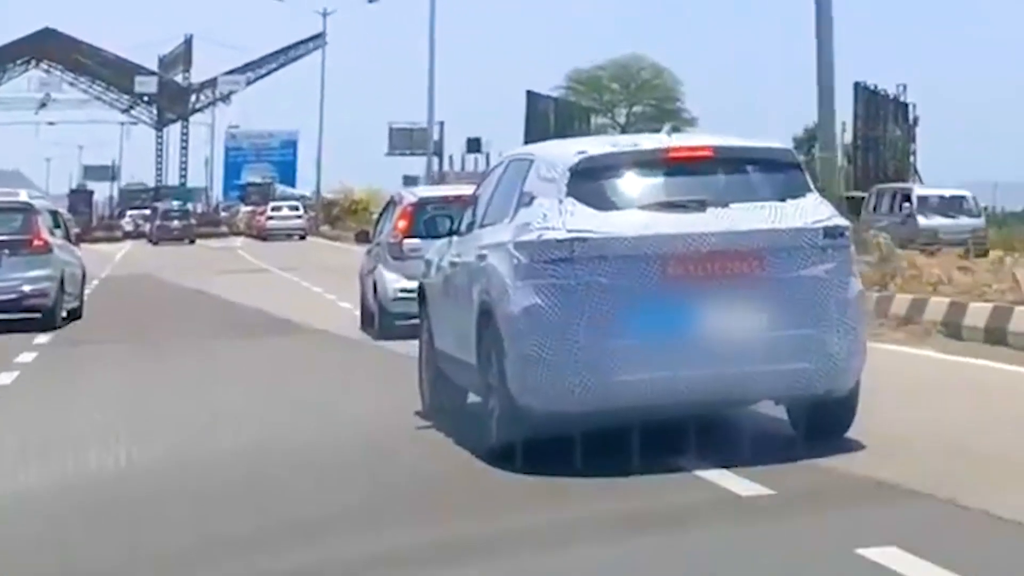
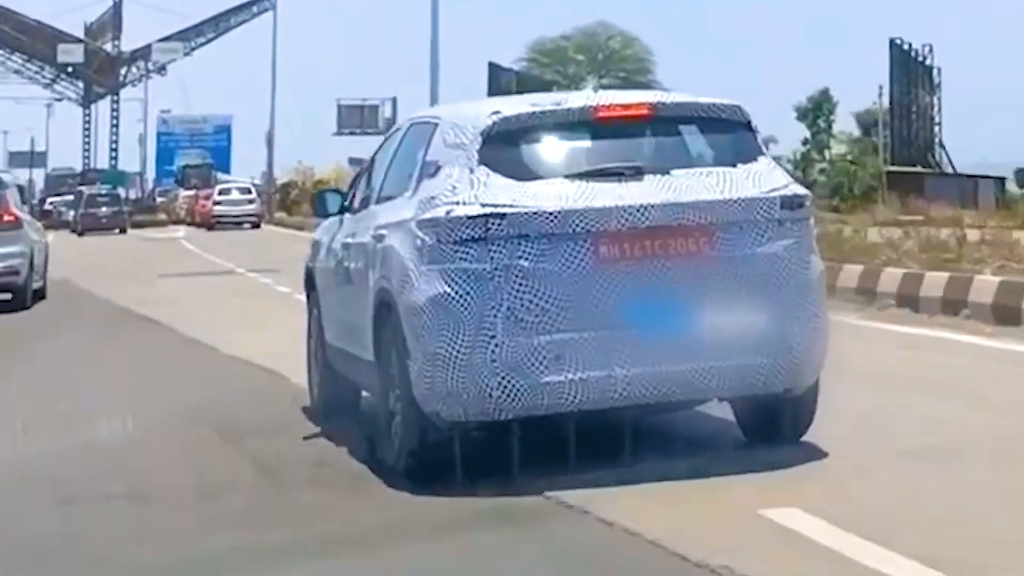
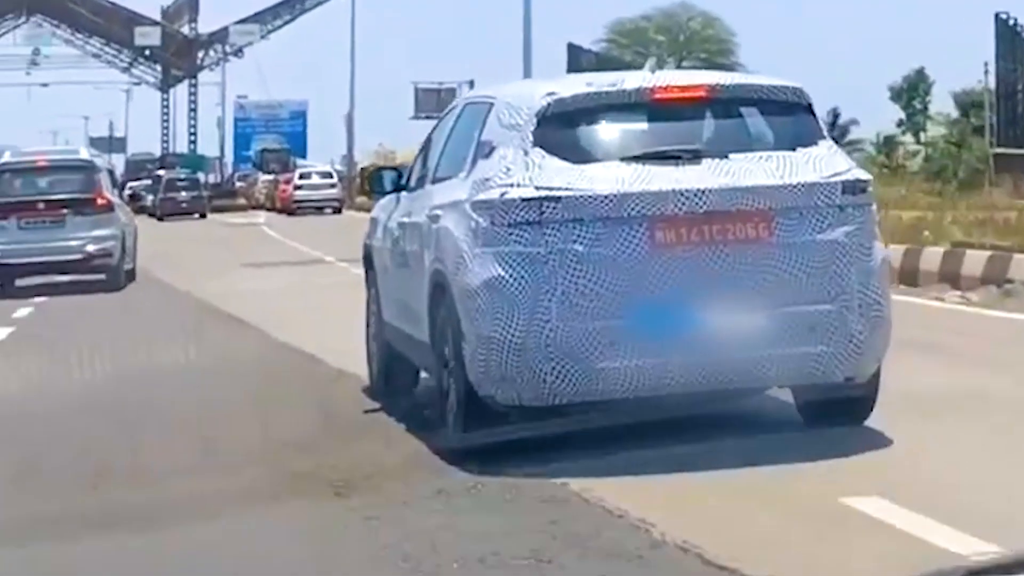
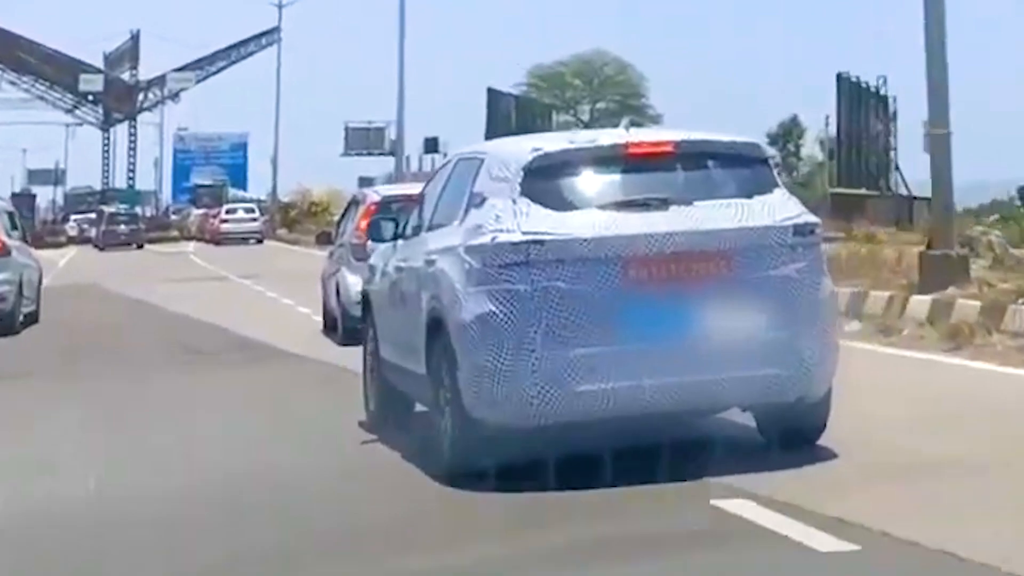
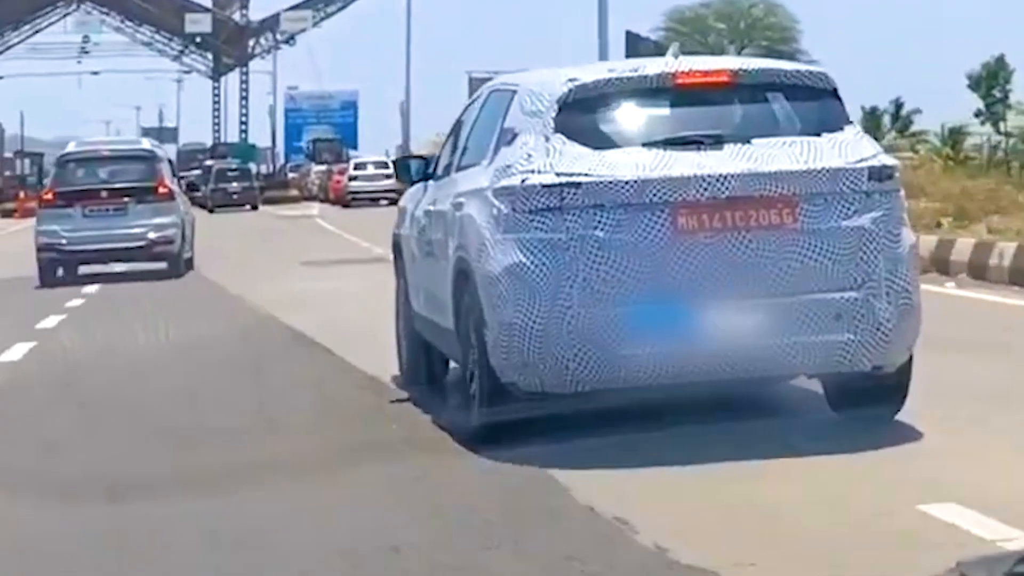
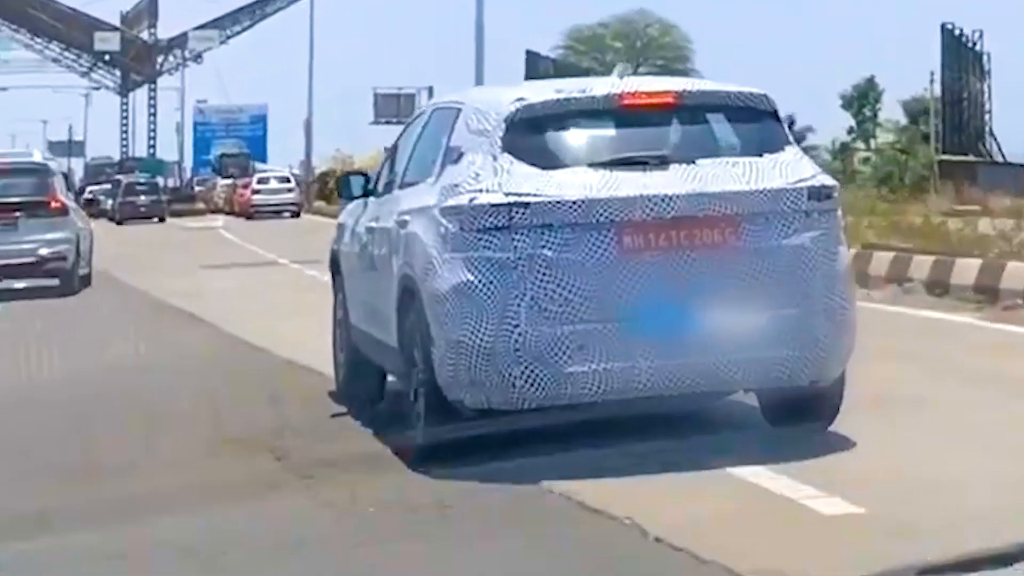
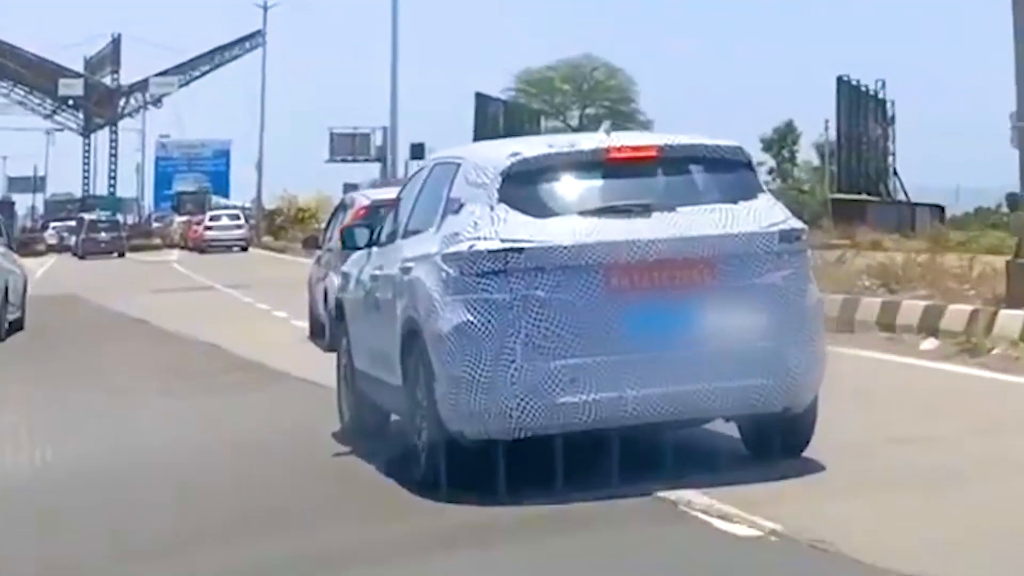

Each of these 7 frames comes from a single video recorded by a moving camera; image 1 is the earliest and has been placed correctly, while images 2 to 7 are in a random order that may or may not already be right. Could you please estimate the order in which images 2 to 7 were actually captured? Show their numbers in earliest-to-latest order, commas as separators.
4, 7, 2, 6, 3, 5
